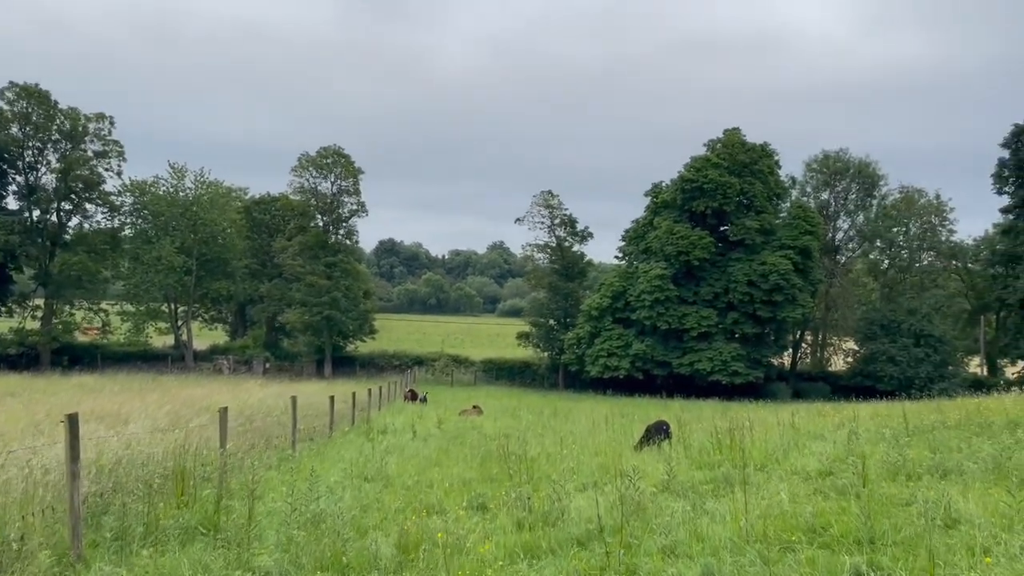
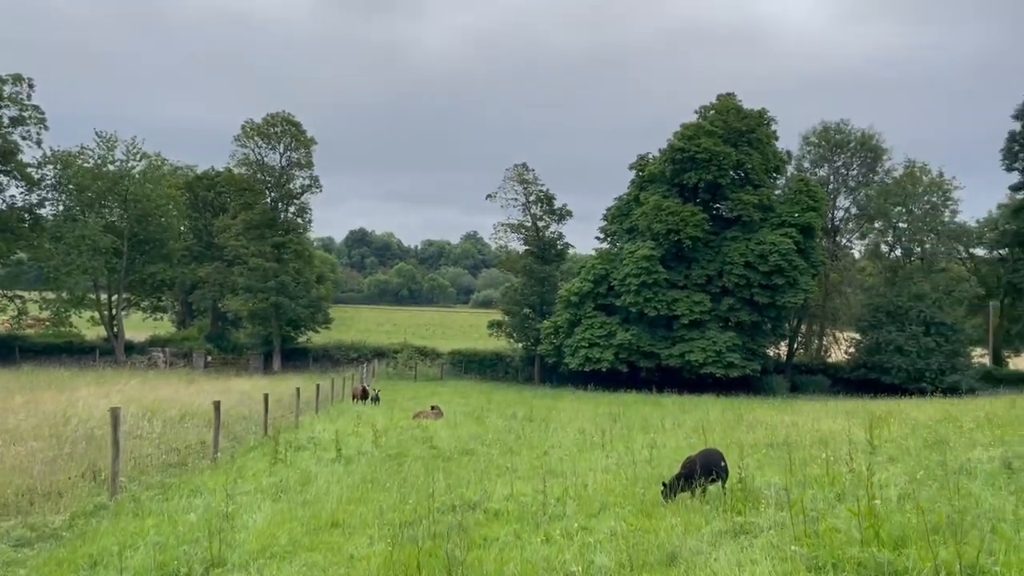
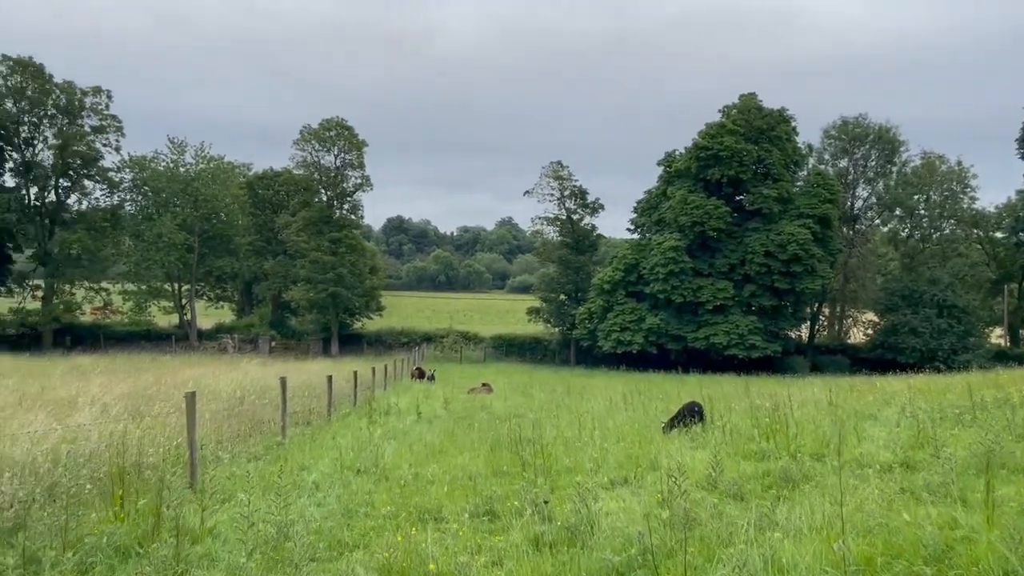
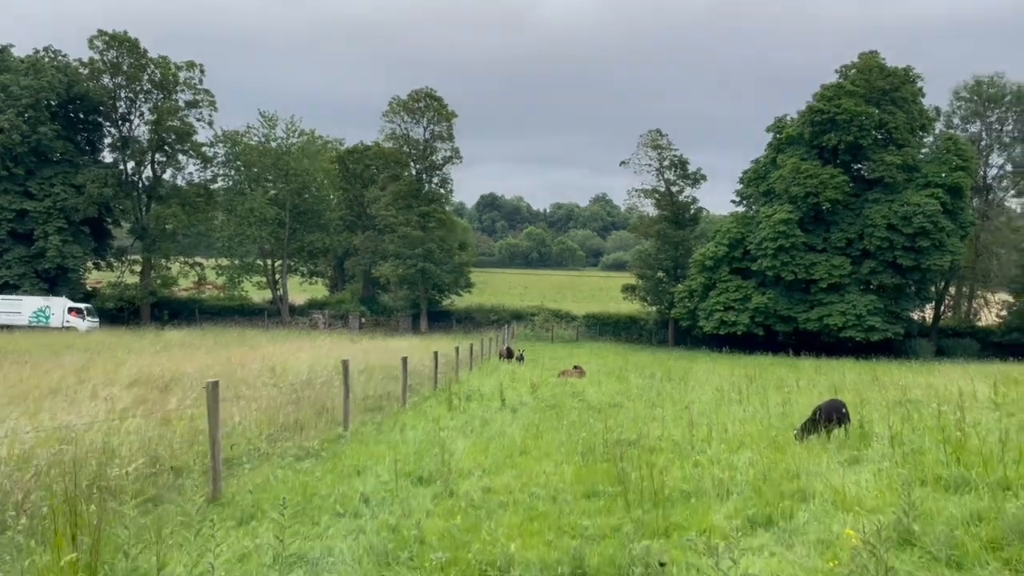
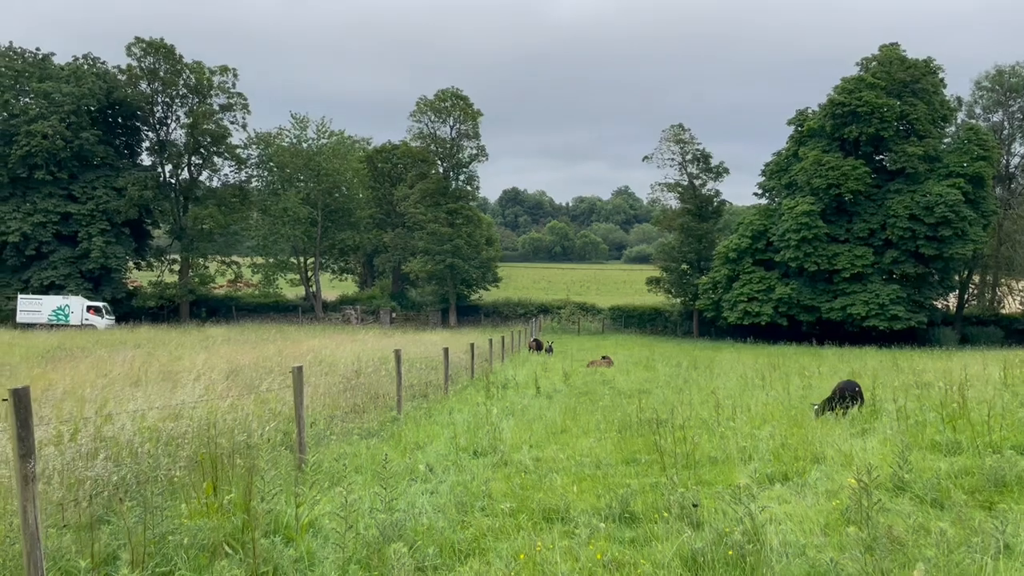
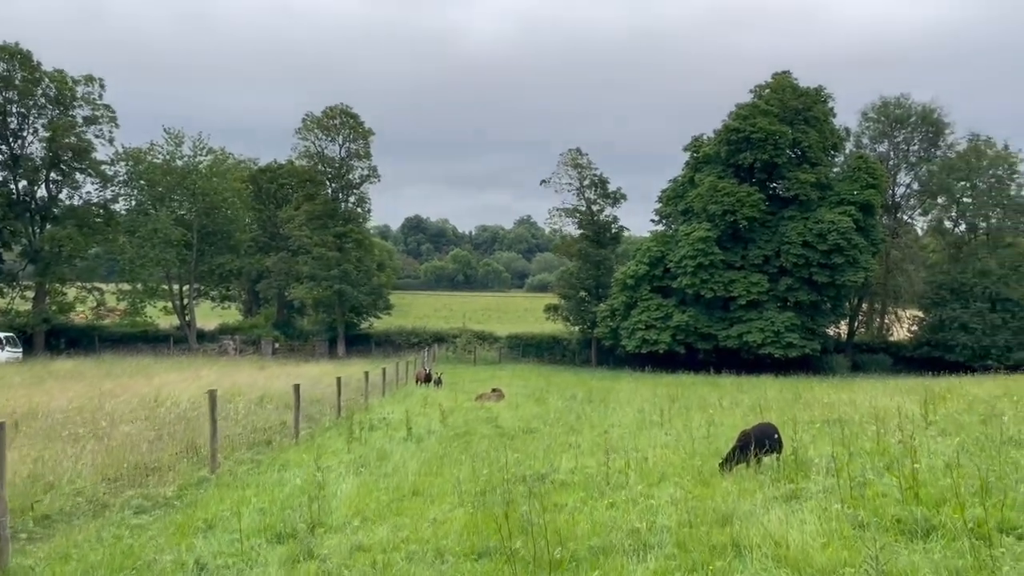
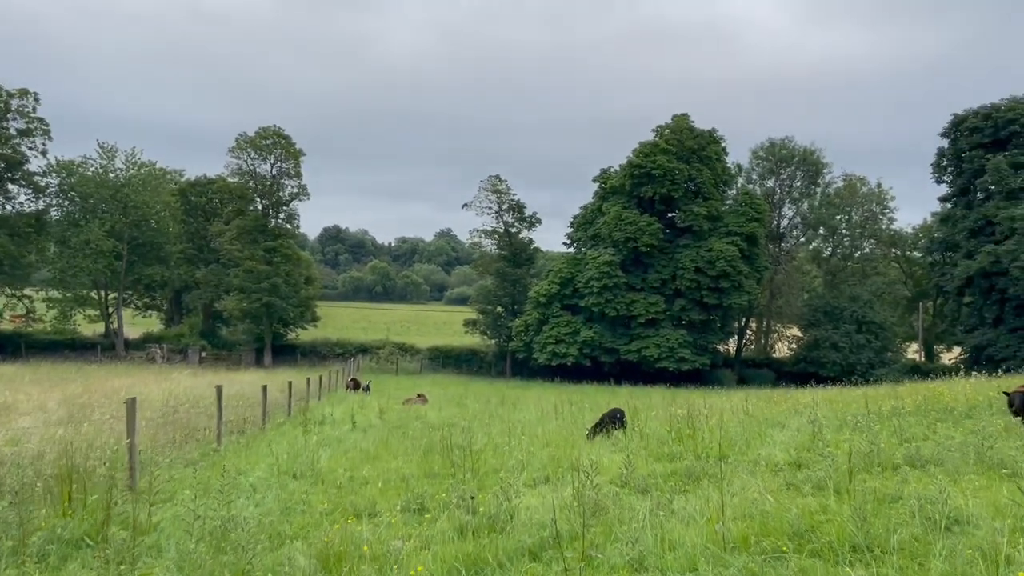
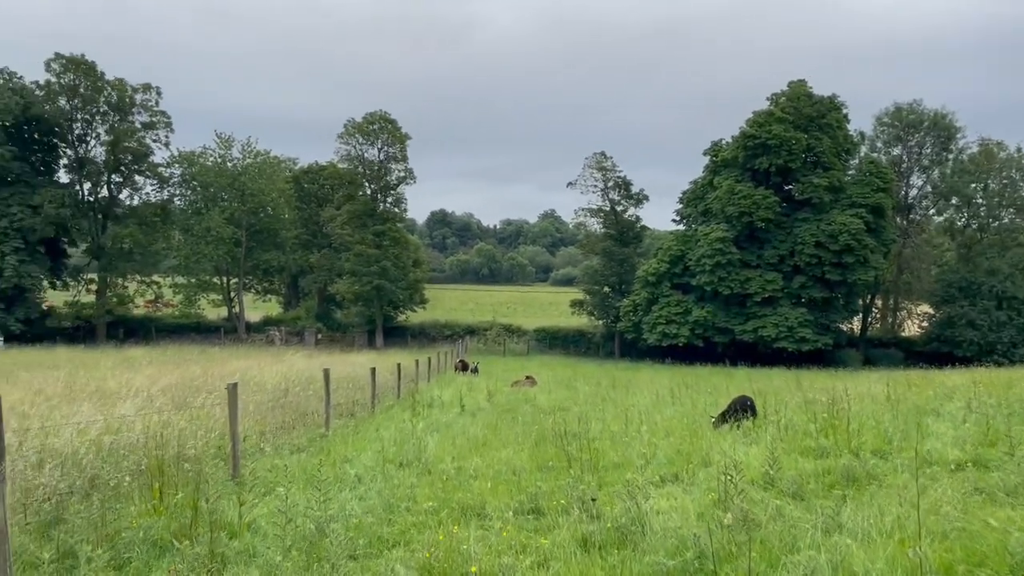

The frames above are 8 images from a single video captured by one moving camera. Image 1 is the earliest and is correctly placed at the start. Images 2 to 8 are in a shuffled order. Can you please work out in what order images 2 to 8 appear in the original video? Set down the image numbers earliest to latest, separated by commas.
7, 3, 8, 5, 4, 6, 2
